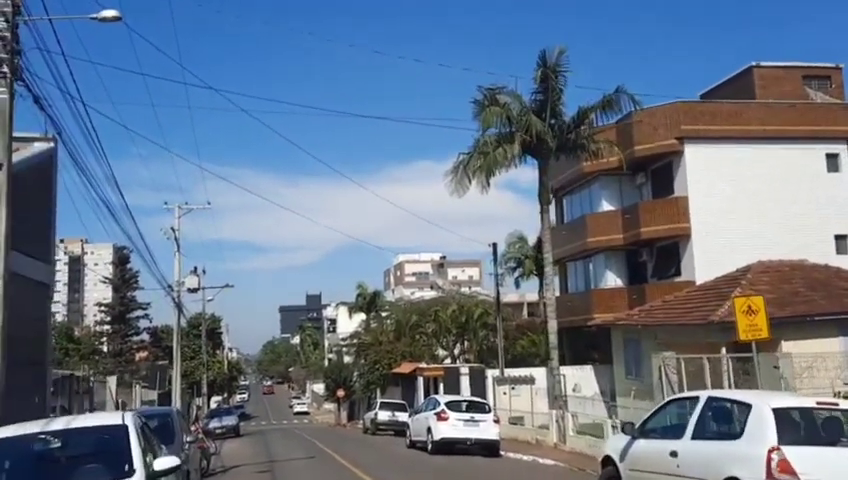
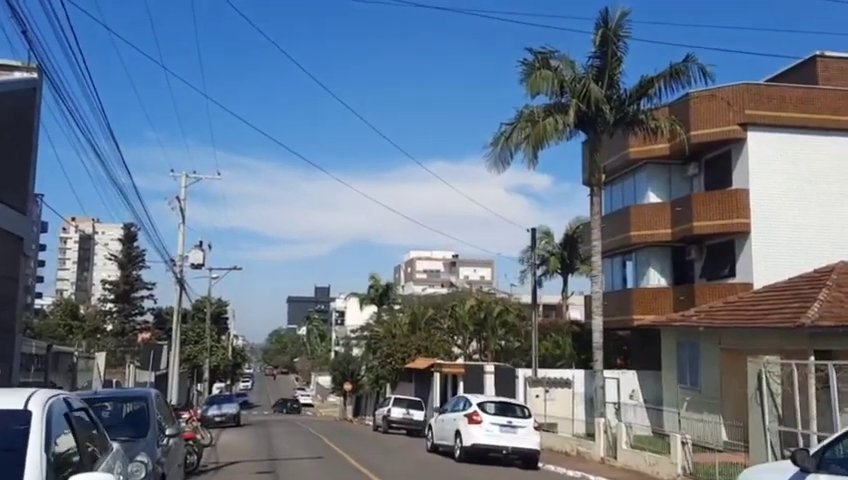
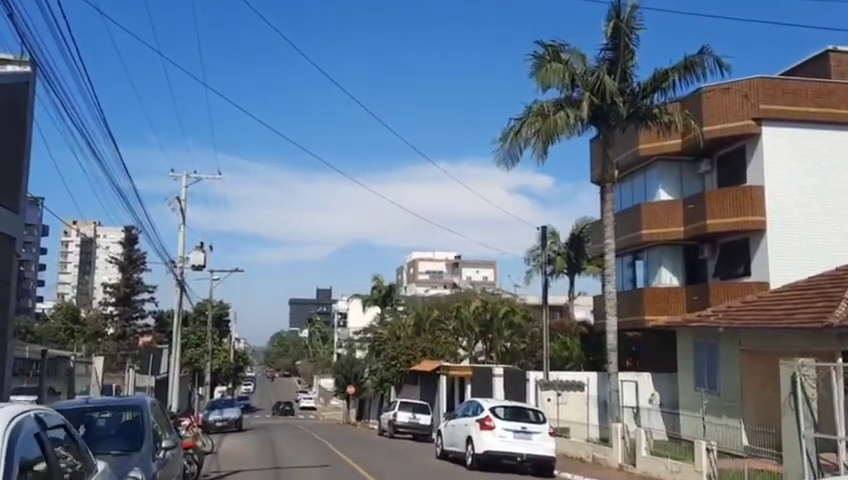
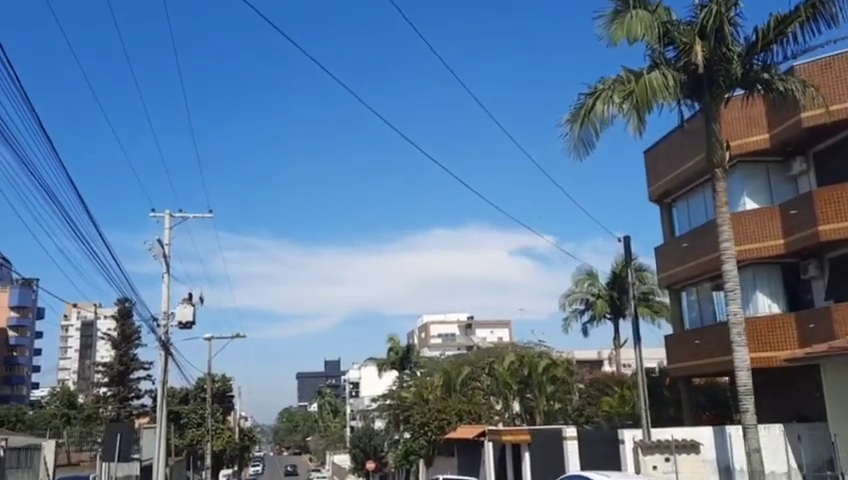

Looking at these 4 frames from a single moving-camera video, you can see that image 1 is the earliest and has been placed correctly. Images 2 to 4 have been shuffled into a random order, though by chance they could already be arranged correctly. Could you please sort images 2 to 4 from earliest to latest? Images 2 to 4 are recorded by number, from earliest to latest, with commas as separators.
2, 3, 4
